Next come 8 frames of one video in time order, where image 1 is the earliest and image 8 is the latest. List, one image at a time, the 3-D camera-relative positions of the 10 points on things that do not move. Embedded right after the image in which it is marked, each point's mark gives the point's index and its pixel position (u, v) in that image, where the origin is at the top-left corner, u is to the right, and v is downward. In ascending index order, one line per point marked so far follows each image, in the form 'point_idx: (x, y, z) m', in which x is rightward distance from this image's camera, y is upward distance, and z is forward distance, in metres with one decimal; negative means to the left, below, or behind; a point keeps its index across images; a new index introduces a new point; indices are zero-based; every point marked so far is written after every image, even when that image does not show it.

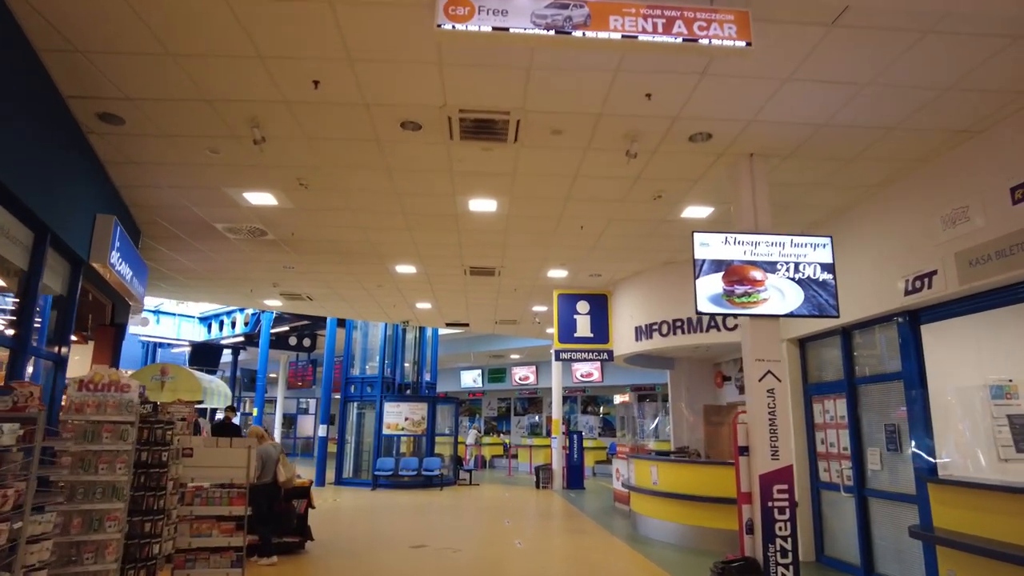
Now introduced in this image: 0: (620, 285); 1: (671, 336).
0: (+1.5, 0.0, +9.4) m
1: (+2.0, -0.6, +8.2) m
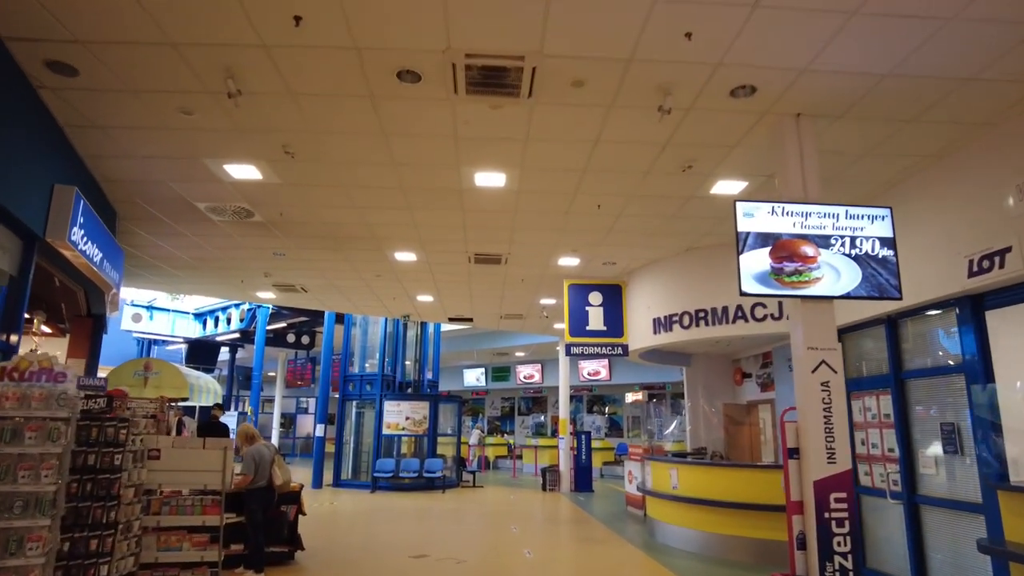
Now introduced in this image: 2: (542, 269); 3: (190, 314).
0: (+1.7, +0.2, +8.8) m
1: (+2.1, -0.5, +7.6) m
2: (+0.4, +0.3, +8.7) m
3: (-9.6, -0.8, +19.6) m
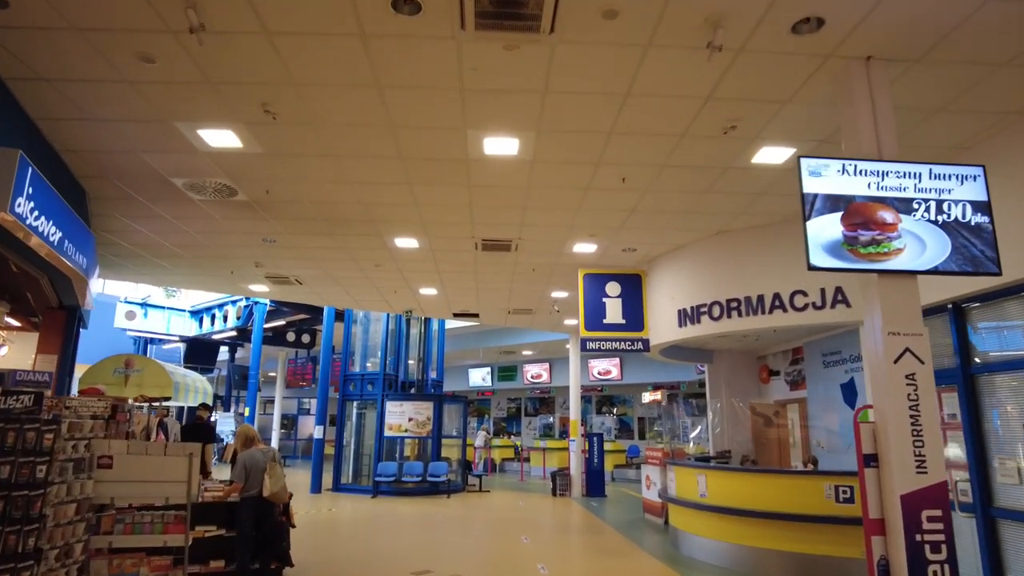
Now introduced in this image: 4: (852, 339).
0: (+1.8, +0.3, +8.1) m
1: (+2.2, -0.3, +6.9) m
2: (+0.5, +0.4, +8.0) m
3: (-9.4, -0.7, +19.0) m
4: (+4.0, -0.6, +7.7) m
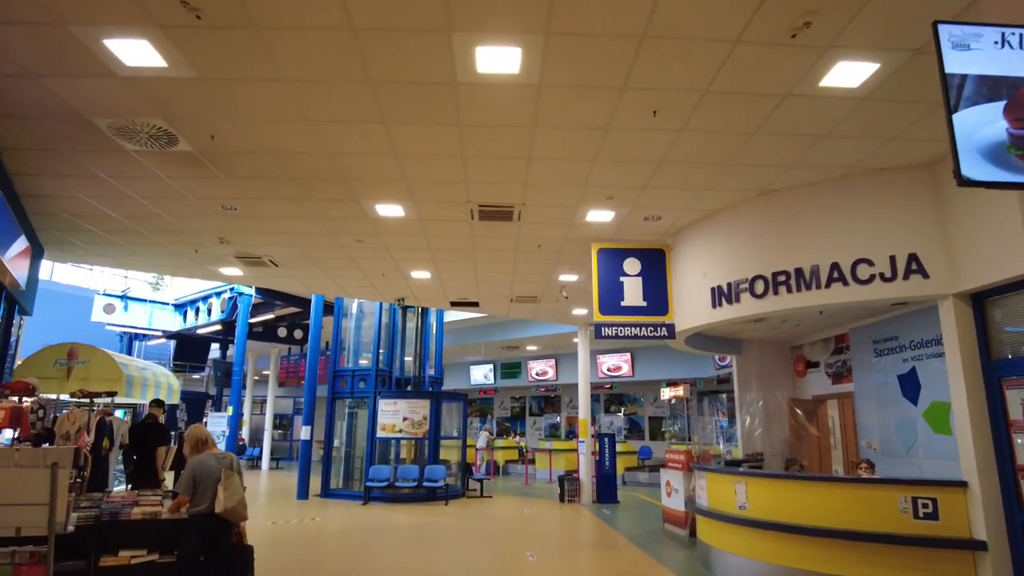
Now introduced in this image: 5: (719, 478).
0: (+1.8, +0.6, +6.9) m
1: (+2.2, -0.1, +5.7) m
2: (+0.5, +0.6, +6.9) m
3: (-9.3, -0.5, +17.9) m
4: (+4.0, -0.3, +6.6) m
5: (+2.1, -1.9, +6.6) m
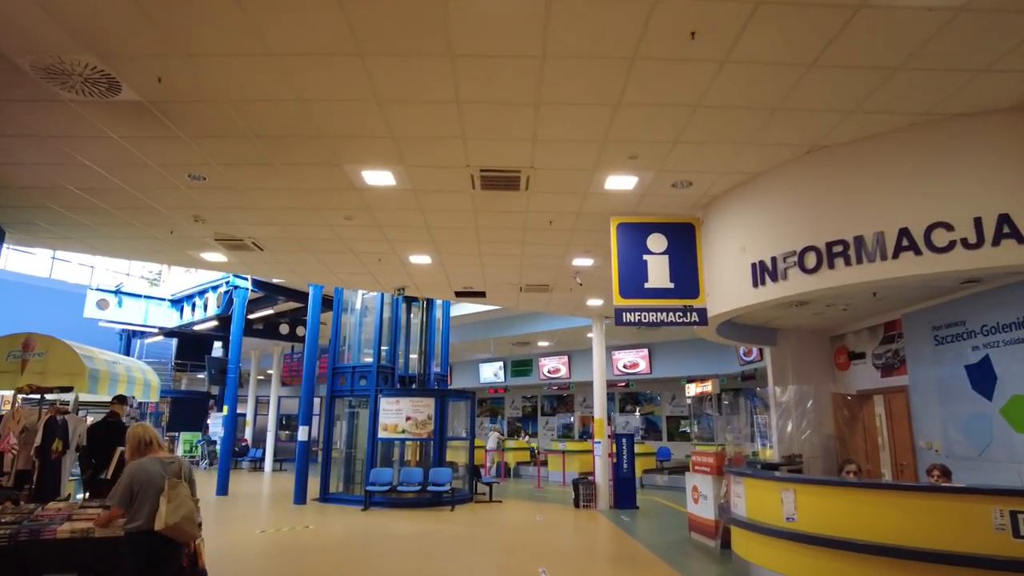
0: (+1.9, +0.8, +6.1) m
1: (+2.3, +0.1, +4.8) m
2: (+0.6, +0.8, +6.0) m
3: (-9.1, -0.3, +17.2) m
4: (+4.1, -0.1, +5.7) m
5: (+2.1, -1.7, +5.7) m
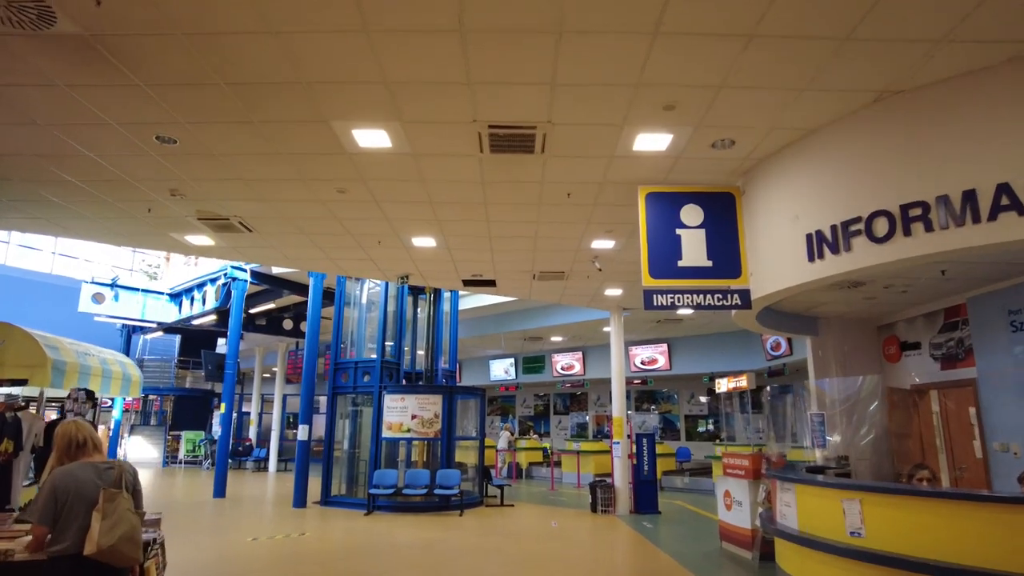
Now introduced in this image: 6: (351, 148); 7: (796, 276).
0: (+2.0, +0.9, +5.3) m
1: (+2.4, +0.3, +4.1) m
2: (+0.7, +1.0, +5.3) m
3: (-8.8, -0.2, +16.6) m
4: (+4.2, +0.1, +4.8) m
5: (+2.2, -1.5, +4.9) m
6: (-1.2, +1.1, +5.0) m
7: (+2.0, +0.1, +4.7) m
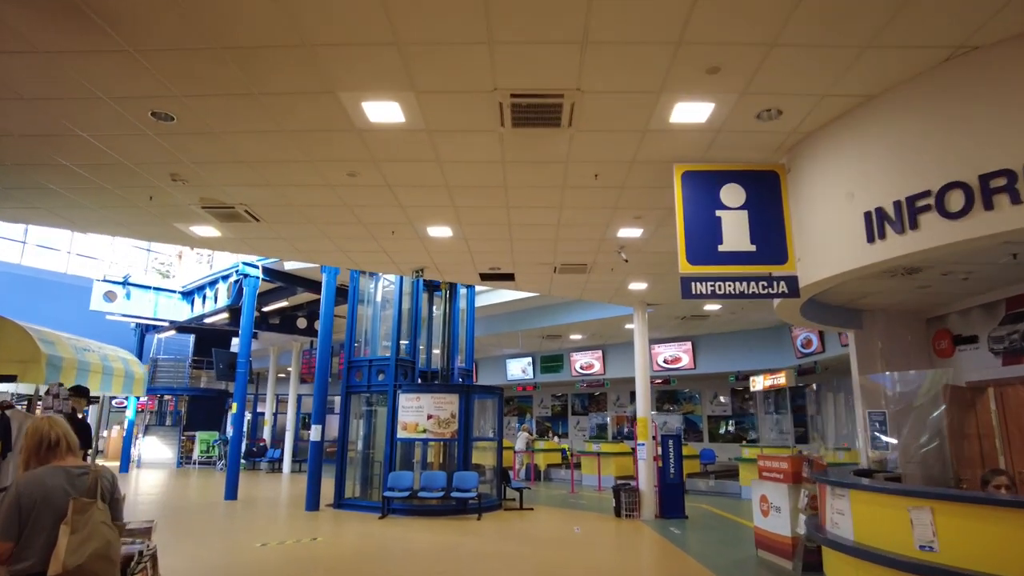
0: (+2.2, +1.0, +4.8) m
1: (+2.5, +0.4, +3.6) m
2: (+0.9, +1.1, +4.8) m
3: (-8.3, -0.1, +16.4) m
4: (+4.3, +0.2, +4.3) m
5: (+2.4, -1.4, +4.4) m
6: (-1.1, +1.2, +4.6) m
7: (+2.2, +0.2, +4.3) m
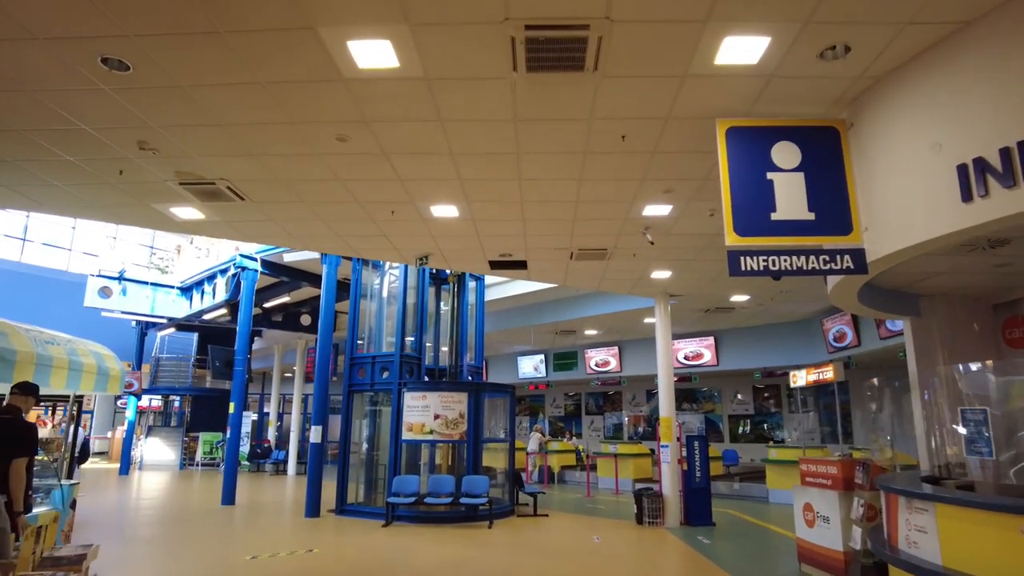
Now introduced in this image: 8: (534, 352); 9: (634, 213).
0: (+2.2, +1.2, +4.1) m
1: (+2.6, +0.6, +2.8) m
2: (+1.0, +1.2, +4.1) m
3: (-8.1, 0.0, +15.8) m
4: (+4.4, +0.3, +3.5) m
5: (+2.5, -1.3, +3.7) m
6: (-1.0, +1.3, +3.9) m
7: (+2.3, +0.3, +3.5) m
8: (+0.6, -1.8, +18.9) m
9: (+1.2, +0.7, +6.3) m
